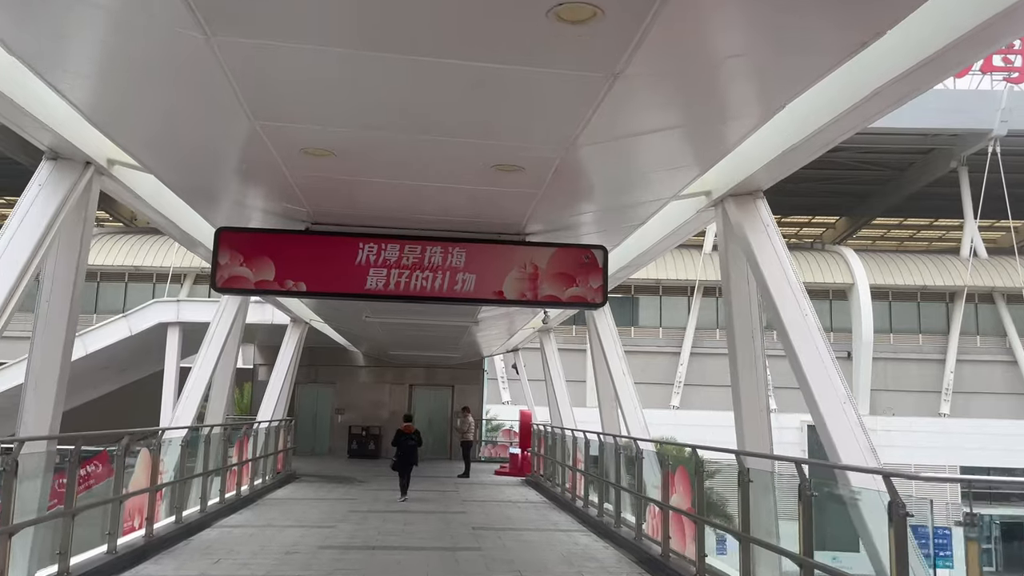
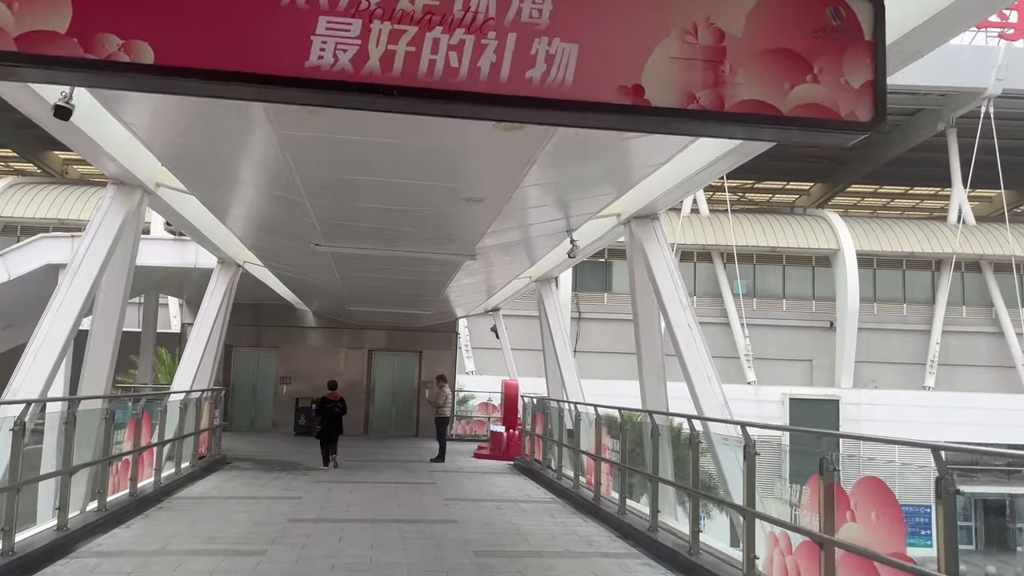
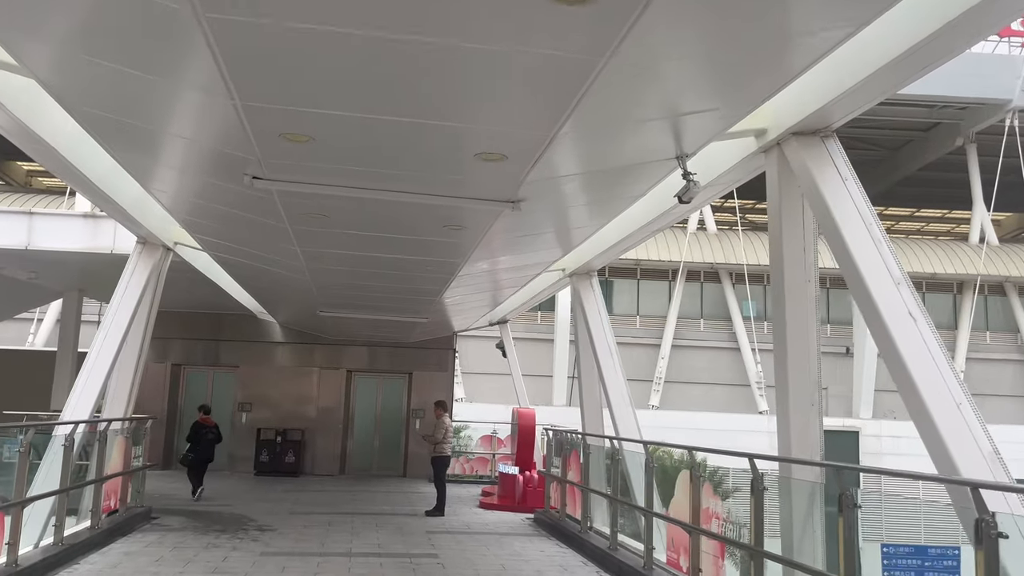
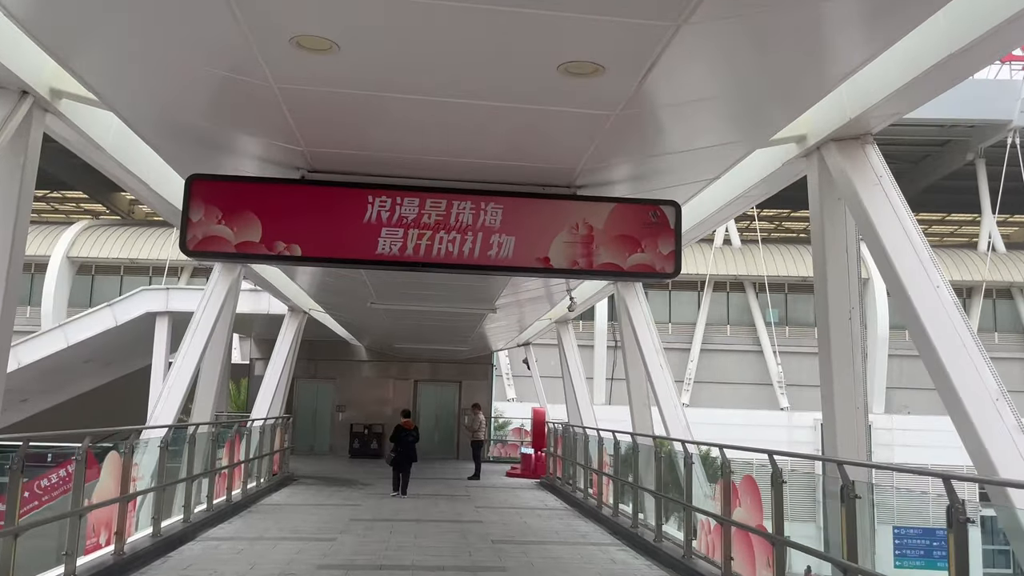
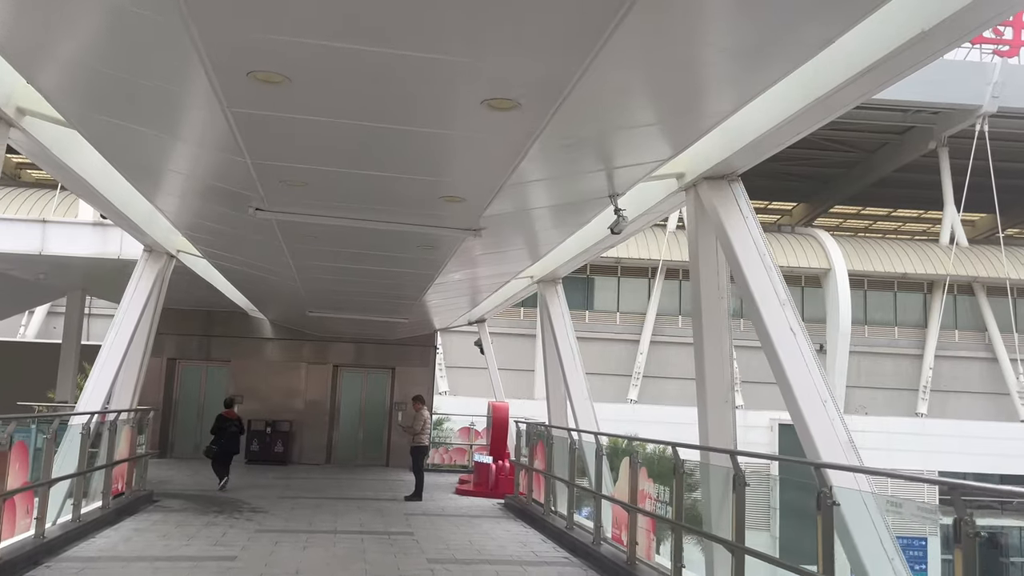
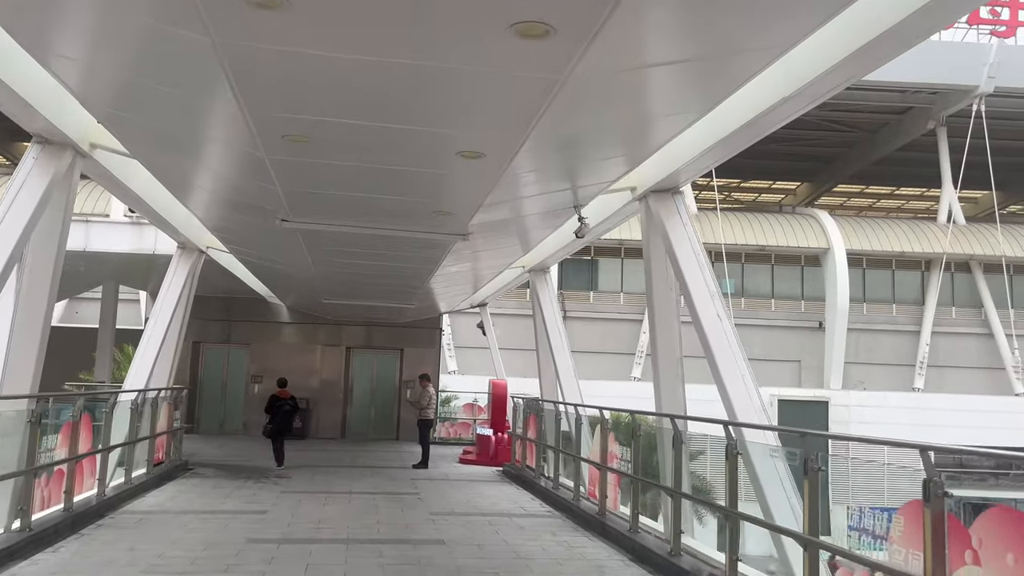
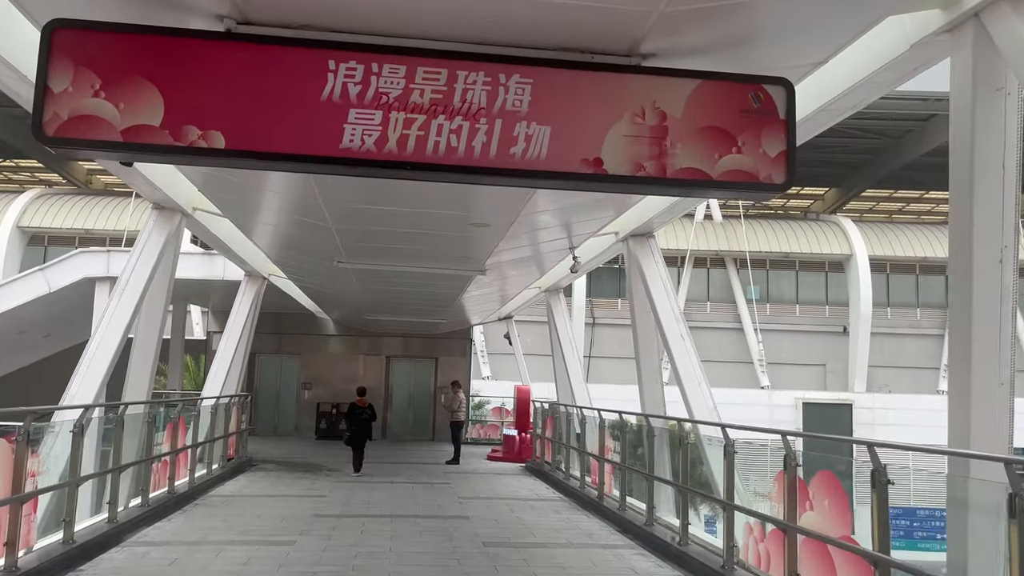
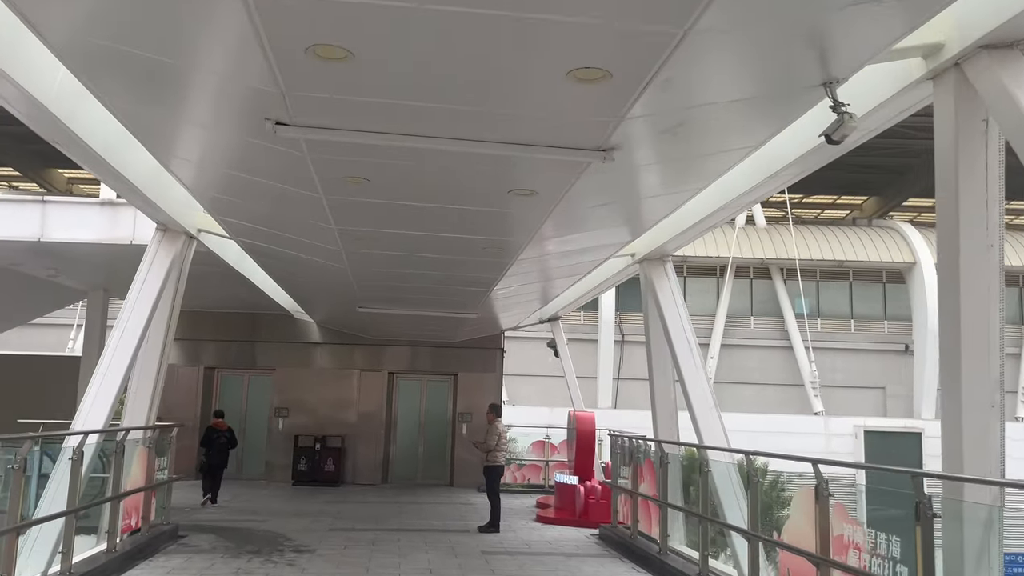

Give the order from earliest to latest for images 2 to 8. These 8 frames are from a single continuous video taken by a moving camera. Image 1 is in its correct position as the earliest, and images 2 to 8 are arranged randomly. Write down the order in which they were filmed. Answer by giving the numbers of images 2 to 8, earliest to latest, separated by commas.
4, 7, 2, 6, 5, 3, 8
